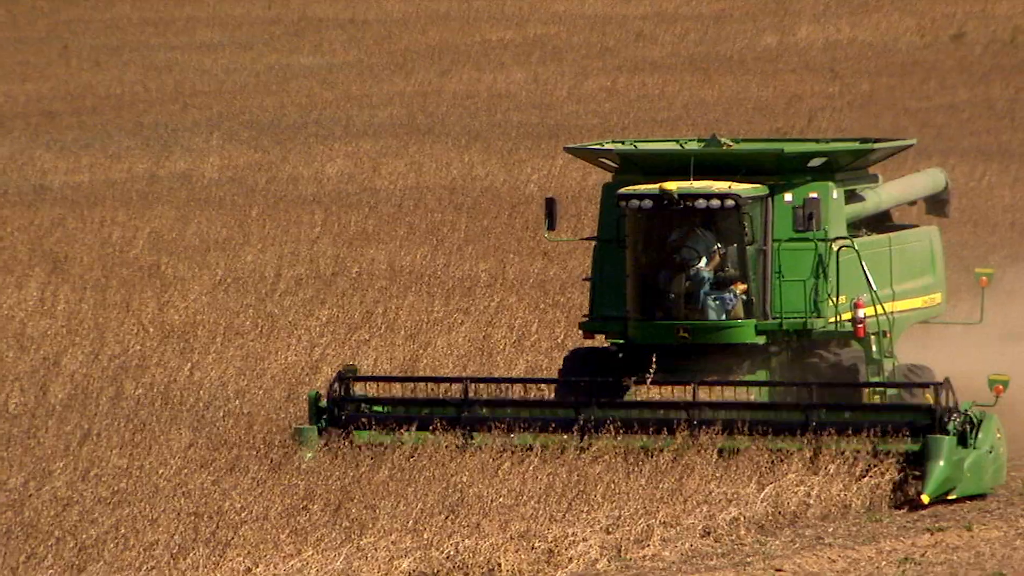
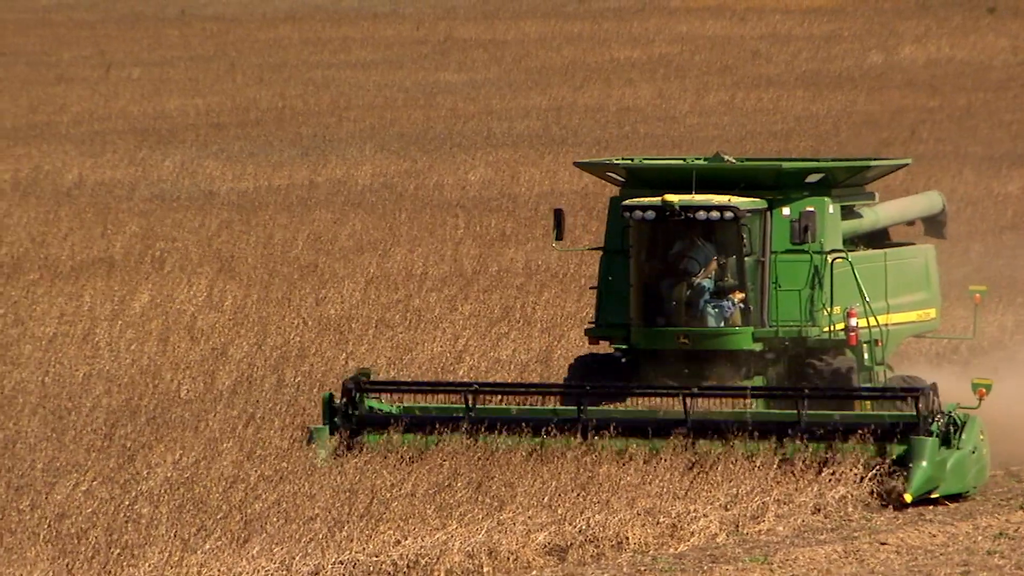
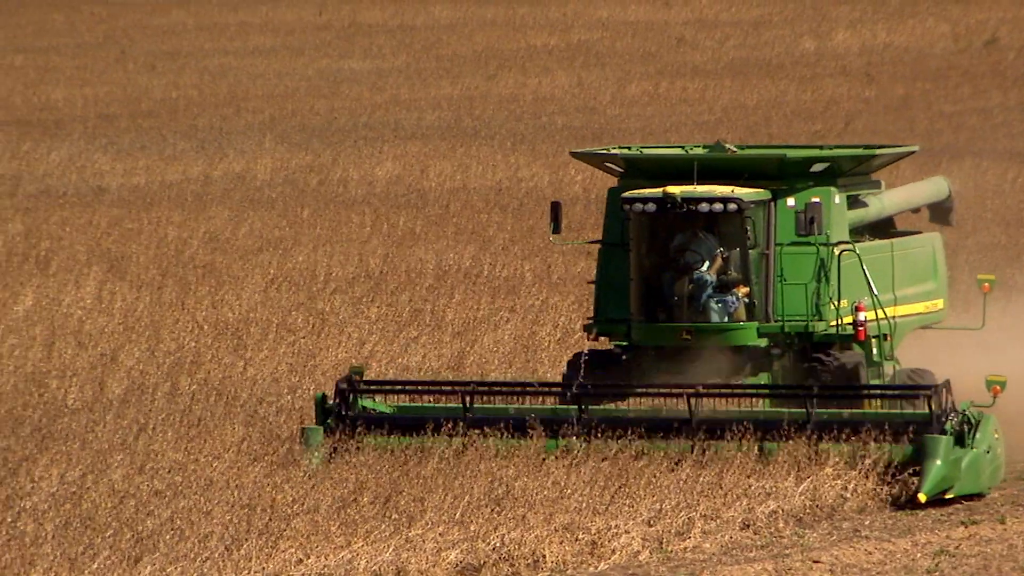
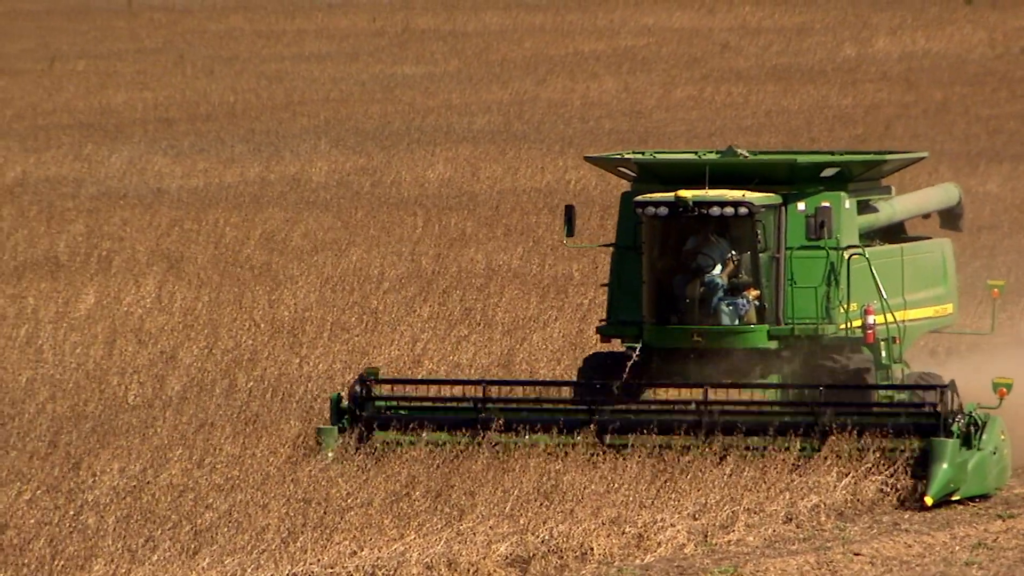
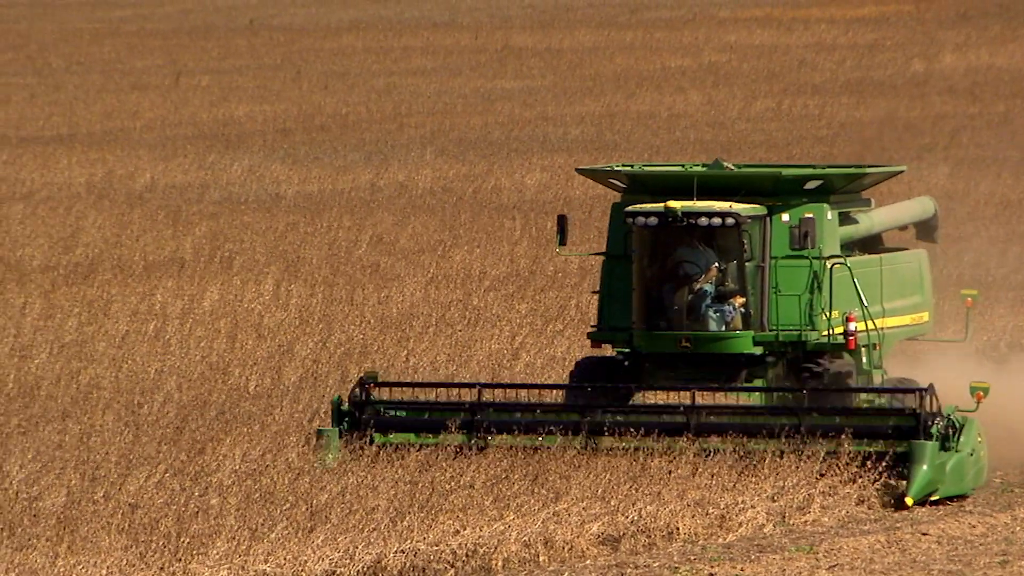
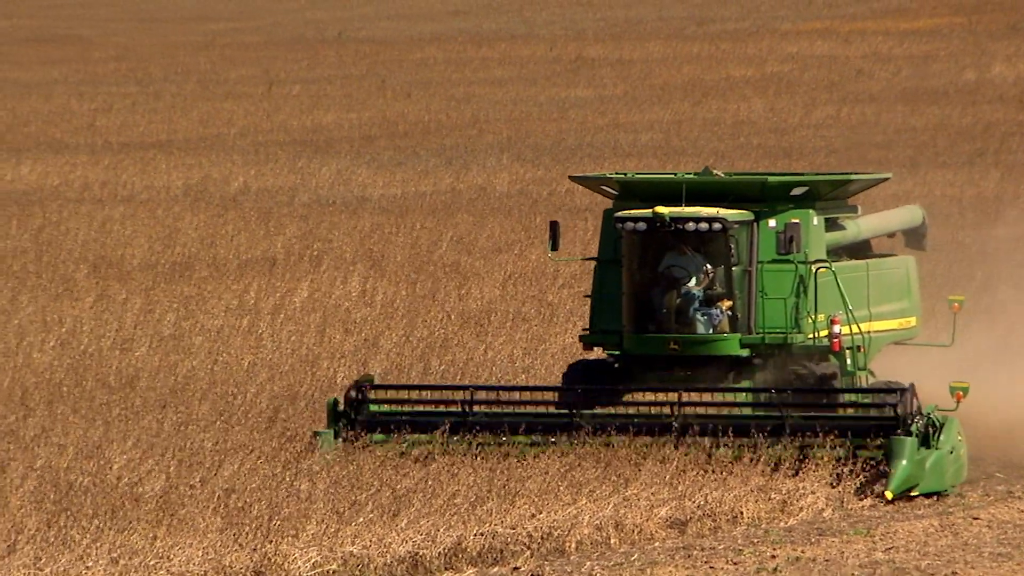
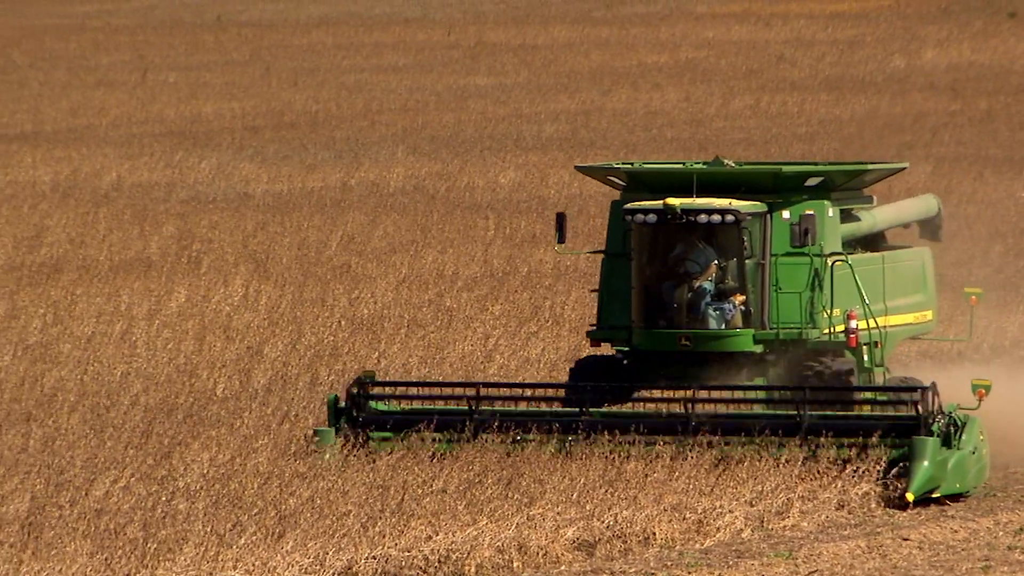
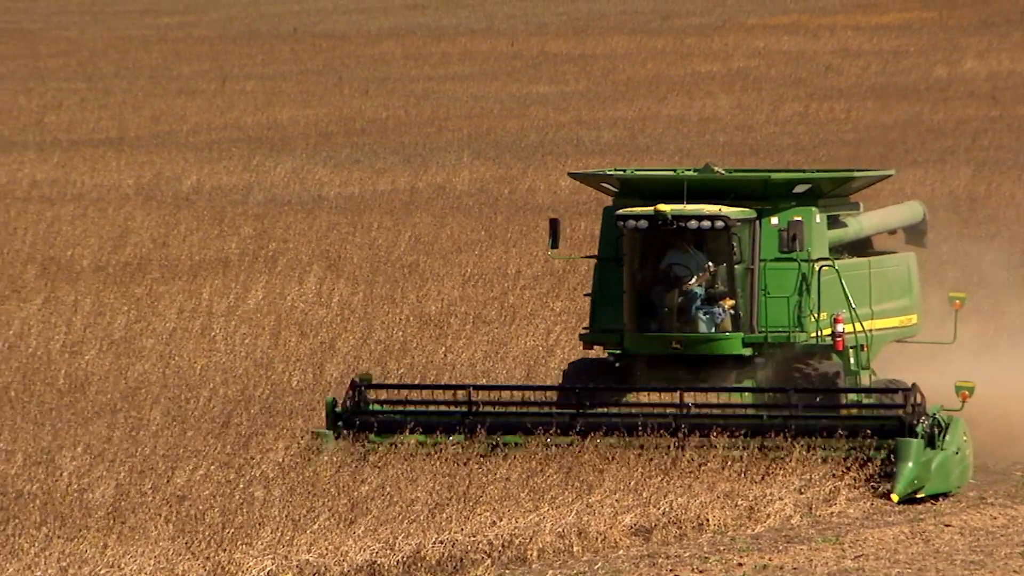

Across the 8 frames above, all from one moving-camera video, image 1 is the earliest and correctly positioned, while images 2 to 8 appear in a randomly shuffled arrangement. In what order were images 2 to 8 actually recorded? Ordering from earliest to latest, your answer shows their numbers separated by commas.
3, 4, 2, 7, 5, 8, 6
